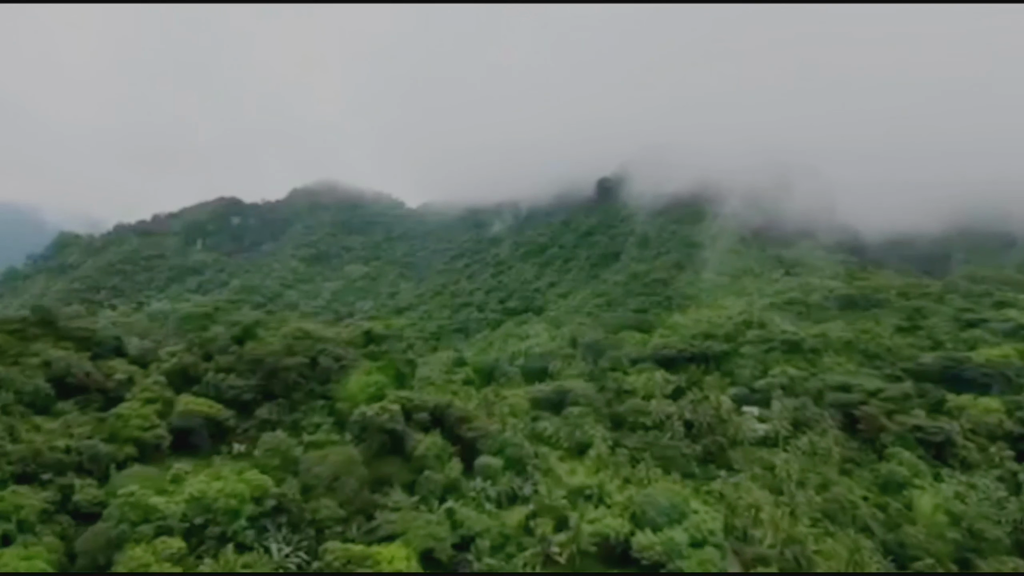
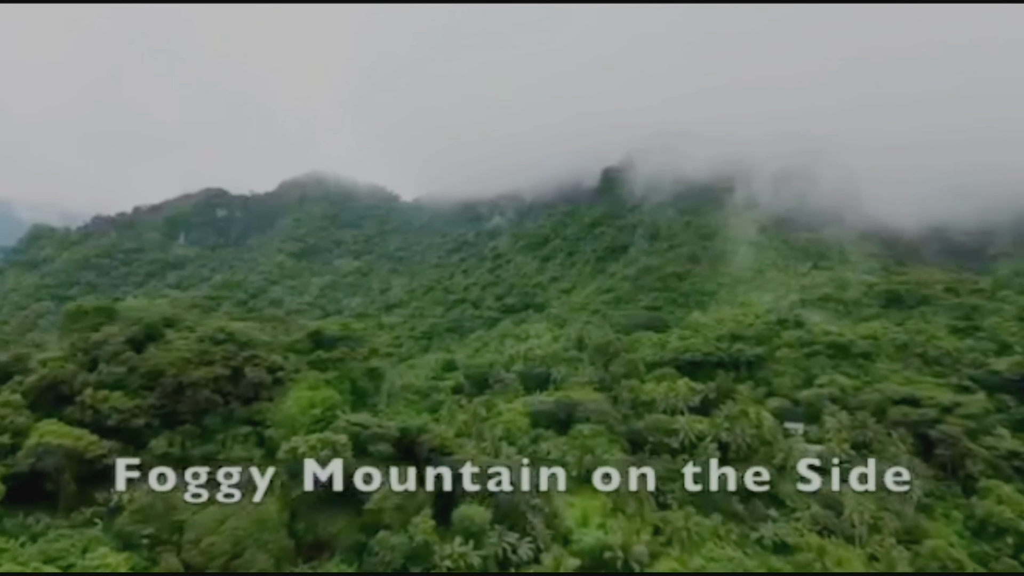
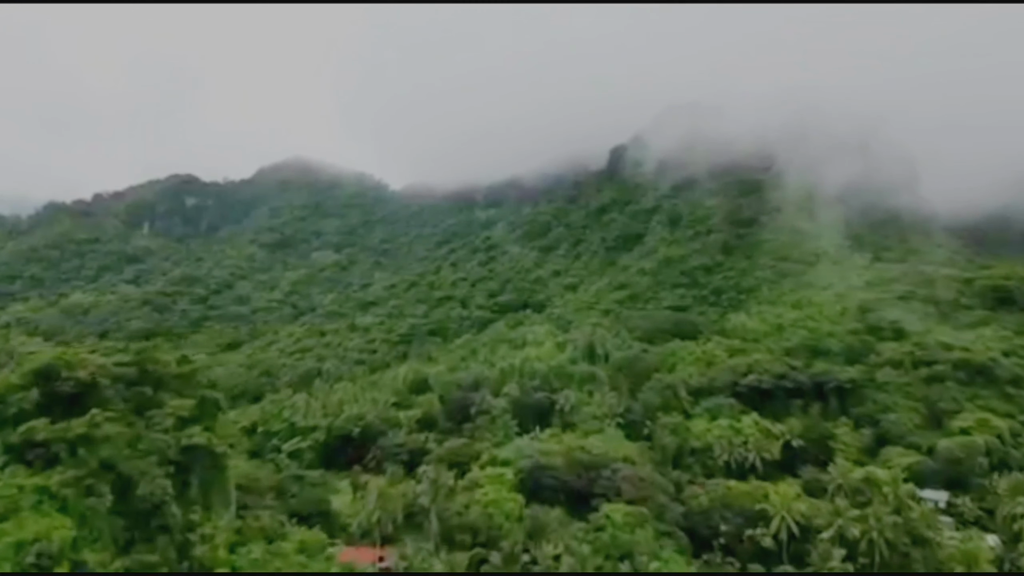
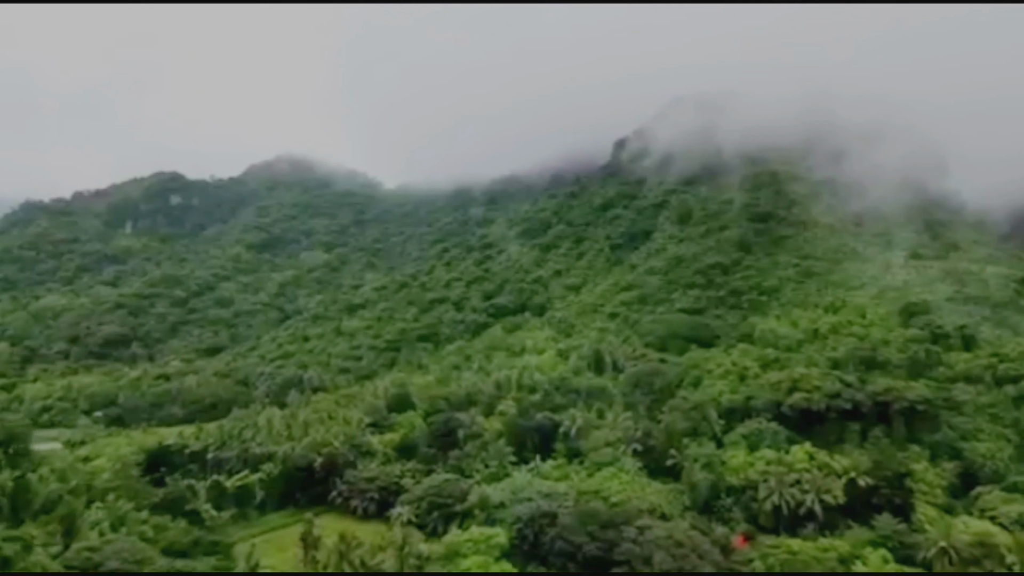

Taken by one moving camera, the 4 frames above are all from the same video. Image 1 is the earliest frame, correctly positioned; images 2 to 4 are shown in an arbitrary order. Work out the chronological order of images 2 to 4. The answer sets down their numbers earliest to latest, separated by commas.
2, 3, 4
